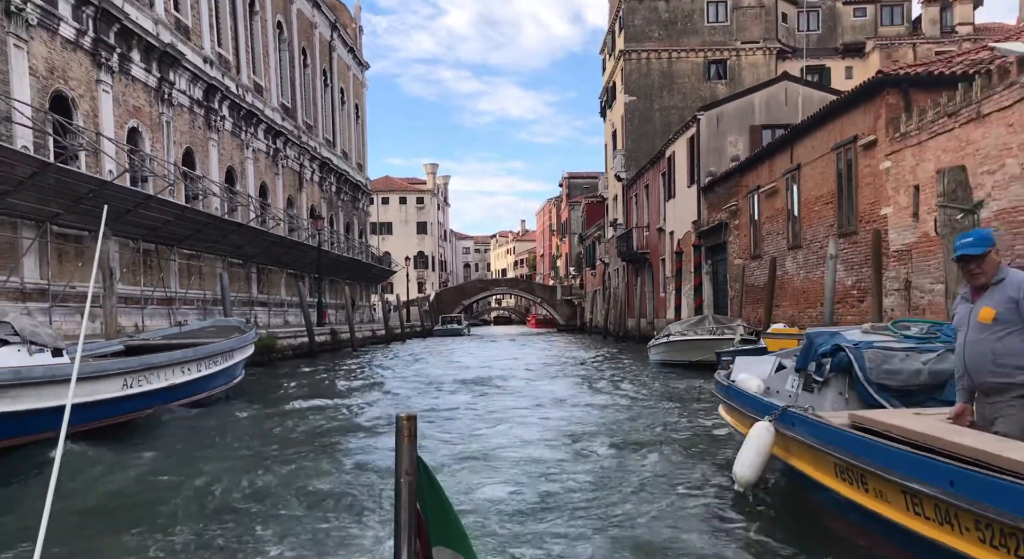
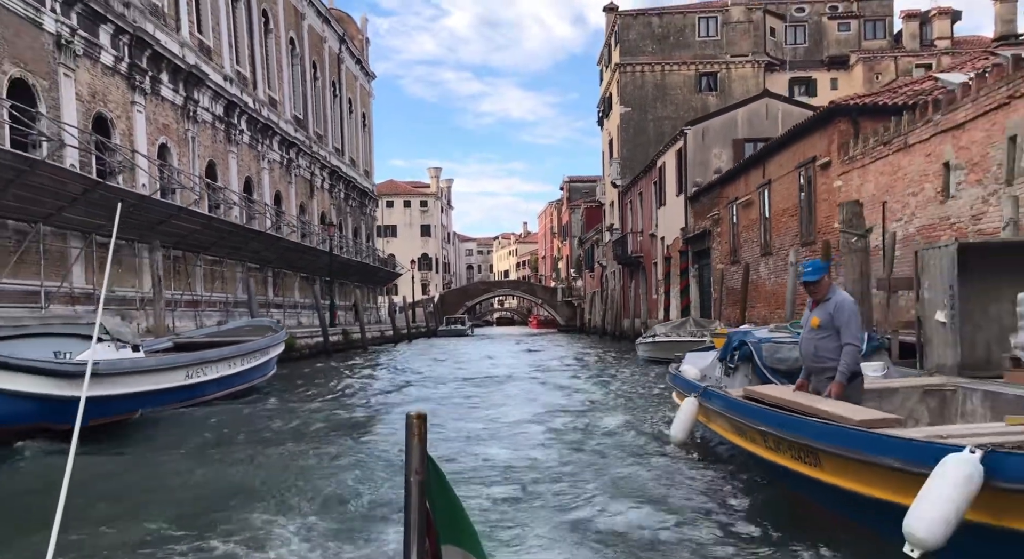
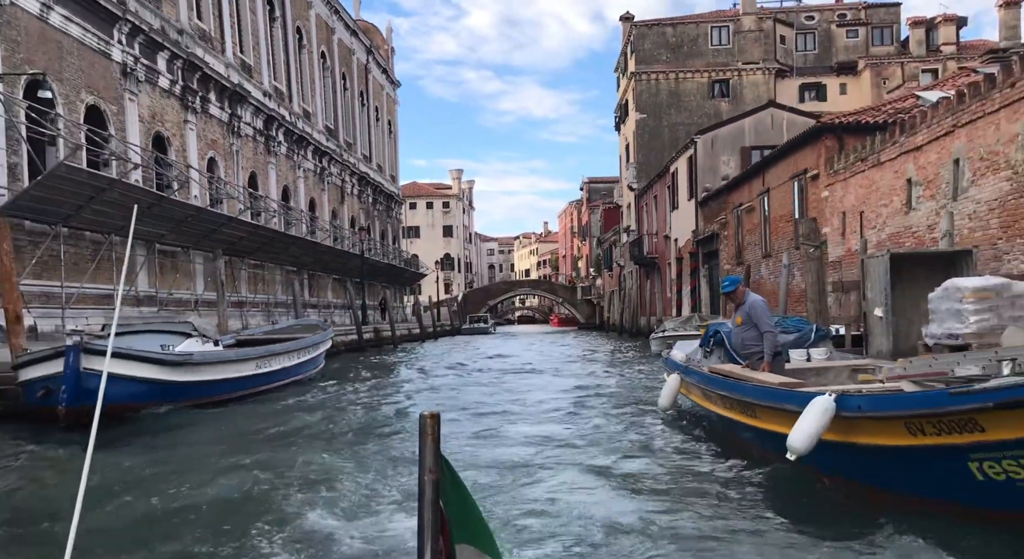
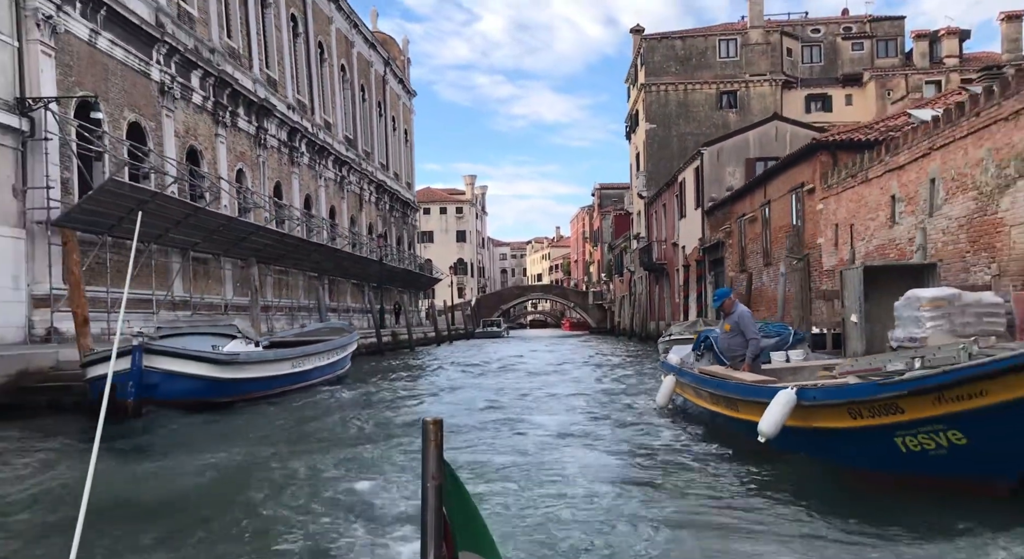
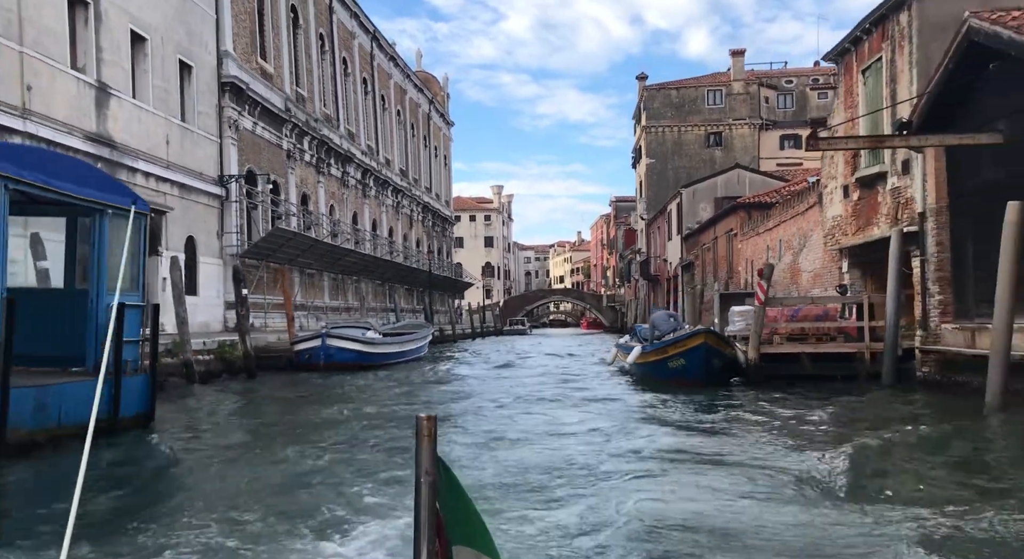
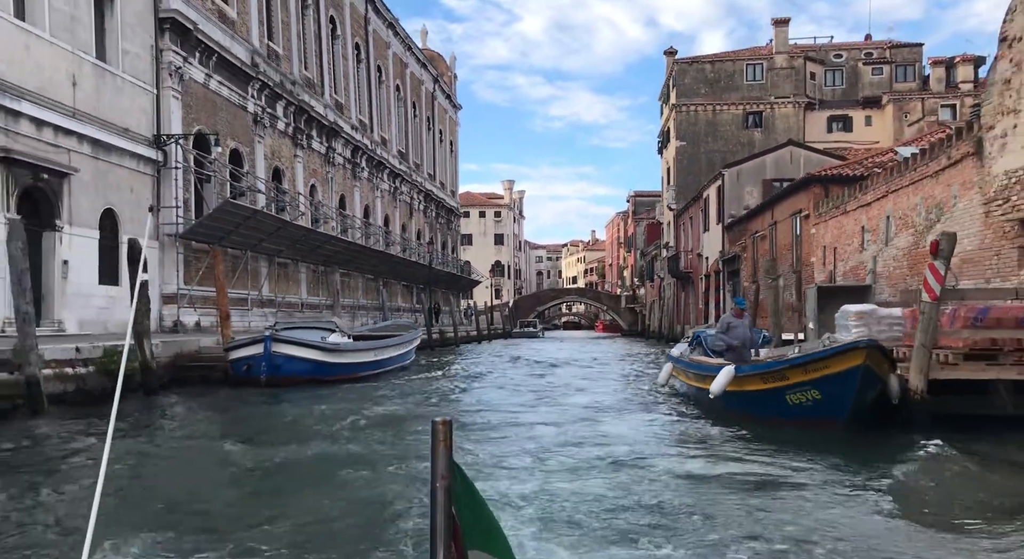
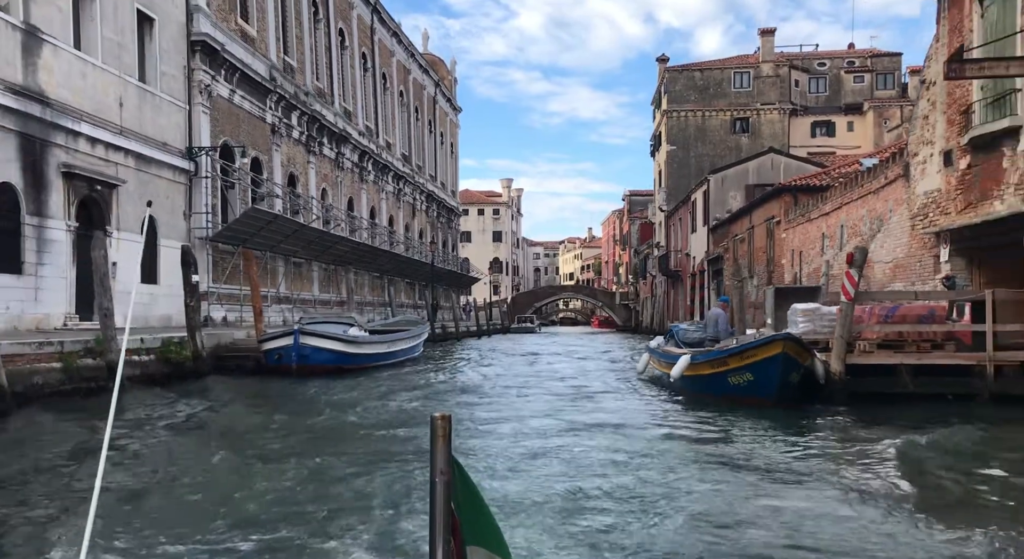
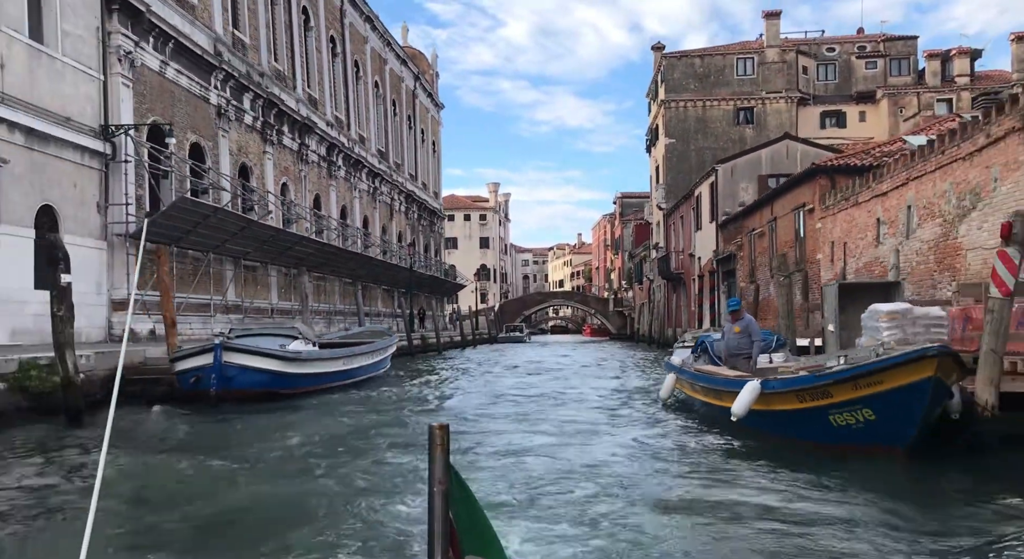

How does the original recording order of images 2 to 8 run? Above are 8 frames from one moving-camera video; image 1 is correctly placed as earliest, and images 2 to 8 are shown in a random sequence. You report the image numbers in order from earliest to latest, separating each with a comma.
2, 3, 4, 8, 6, 7, 5
